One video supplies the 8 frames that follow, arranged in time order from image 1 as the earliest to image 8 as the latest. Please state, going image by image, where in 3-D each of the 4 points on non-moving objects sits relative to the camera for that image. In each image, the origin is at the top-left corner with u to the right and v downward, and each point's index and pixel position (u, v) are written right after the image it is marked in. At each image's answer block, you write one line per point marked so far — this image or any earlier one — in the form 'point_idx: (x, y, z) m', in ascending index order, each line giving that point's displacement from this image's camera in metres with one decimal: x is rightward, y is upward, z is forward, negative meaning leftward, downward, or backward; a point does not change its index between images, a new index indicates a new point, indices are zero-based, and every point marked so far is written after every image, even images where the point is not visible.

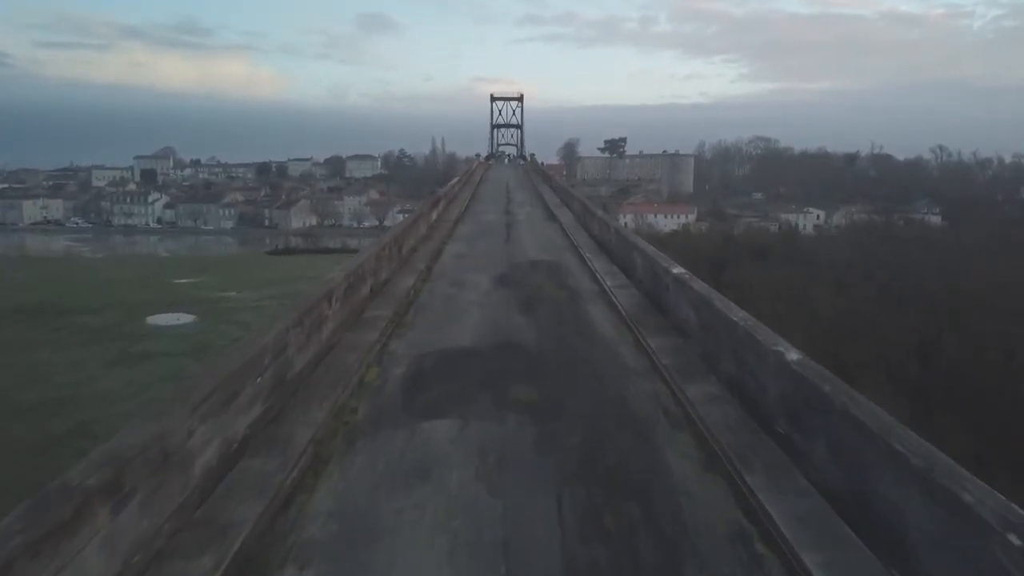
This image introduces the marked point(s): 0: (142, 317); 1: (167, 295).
0: (-7.7, -0.6, +16.3) m
1: (-8.3, -0.1, +19.0) m
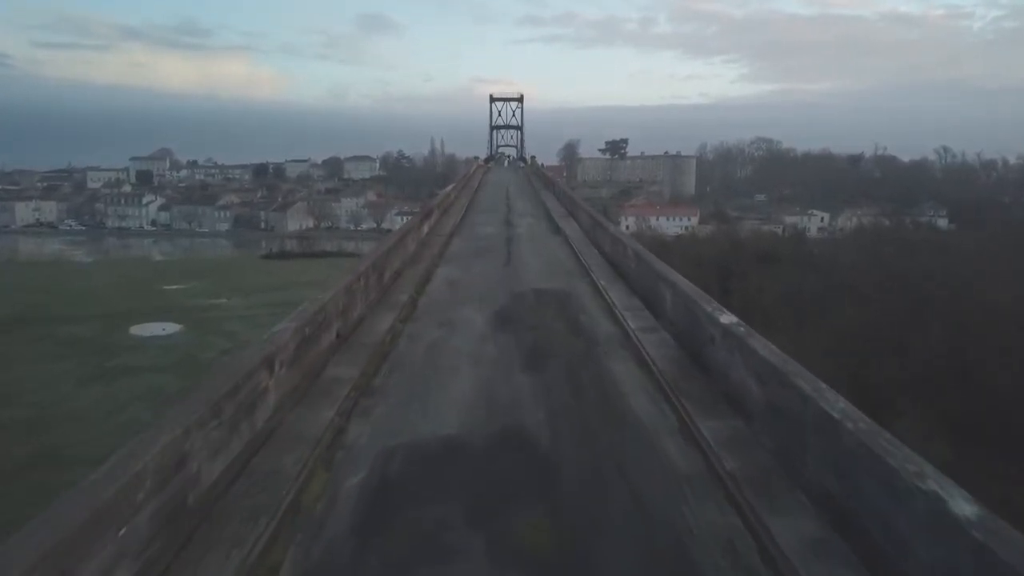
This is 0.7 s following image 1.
0: (-7.7, -0.8, +15.7) m
1: (-8.3, -0.3, +18.3) m
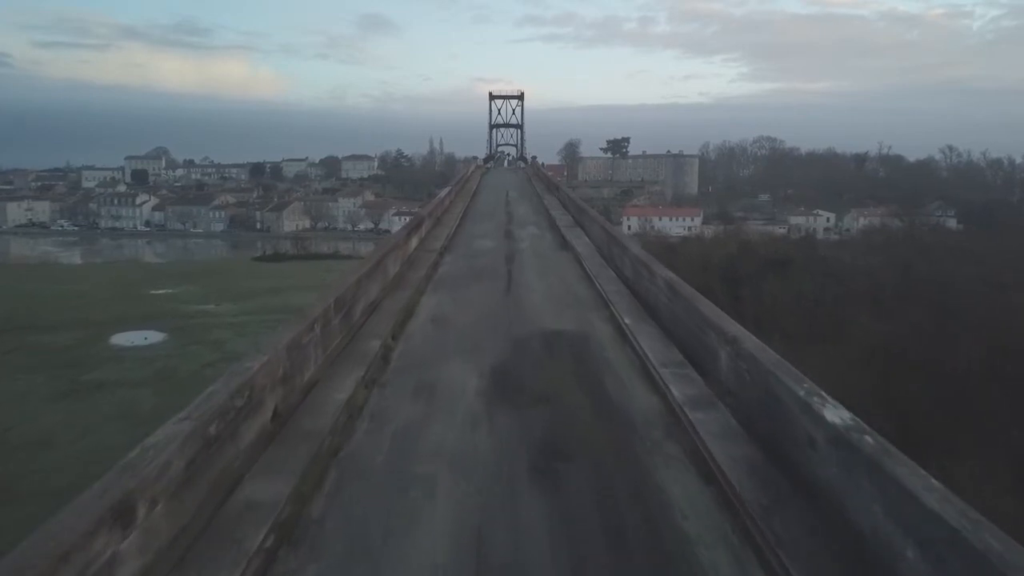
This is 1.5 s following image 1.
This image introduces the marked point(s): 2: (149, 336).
0: (-7.7, -0.9, +14.9) m
1: (-8.3, -0.5, +17.6) m
2: (-6.9, -0.9, +14.9) m
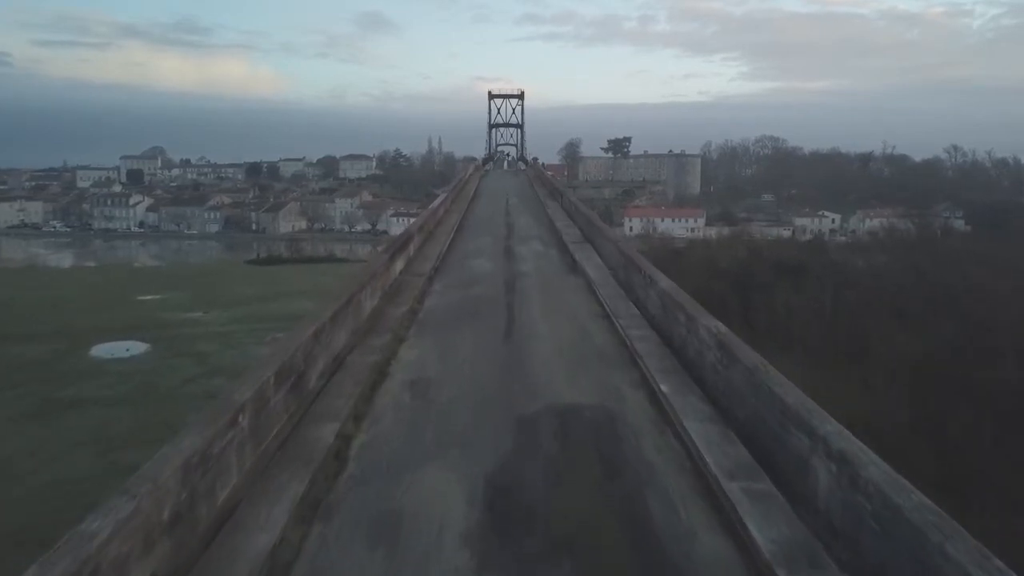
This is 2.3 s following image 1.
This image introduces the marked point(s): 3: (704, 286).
0: (-7.7, -1.1, +14.1) m
1: (-8.3, -0.6, +16.8) m
2: (-6.9, -1.1, +14.2) m
3: (+4.7, 0.0, +19.5) m
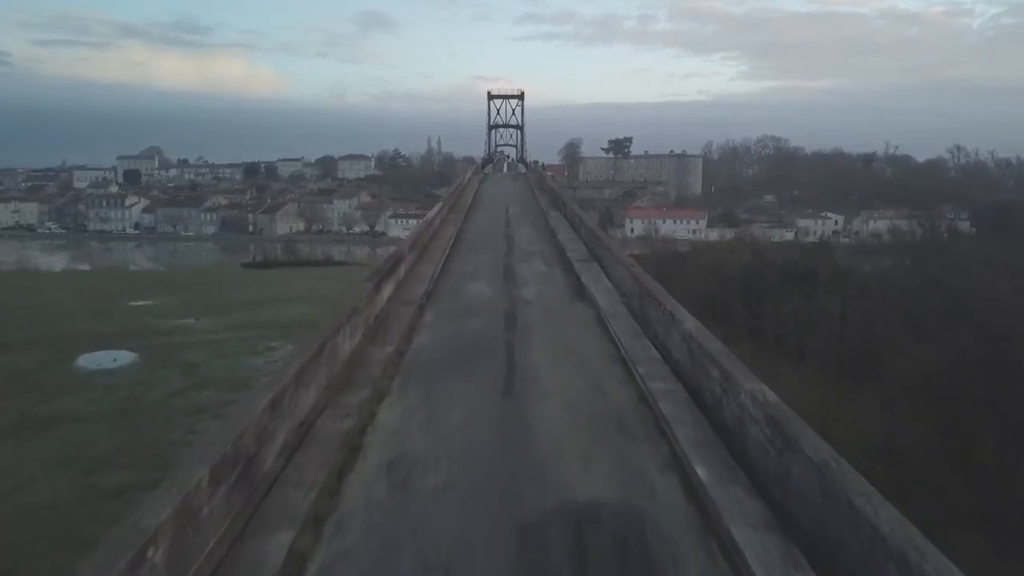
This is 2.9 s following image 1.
0: (-7.7, -1.2, +13.7) m
1: (-8.3, -0.8, +16.4) m
2: (-6.9, -1.2, +13.7) m
3: (+4.7, -0.1, +19.0) m
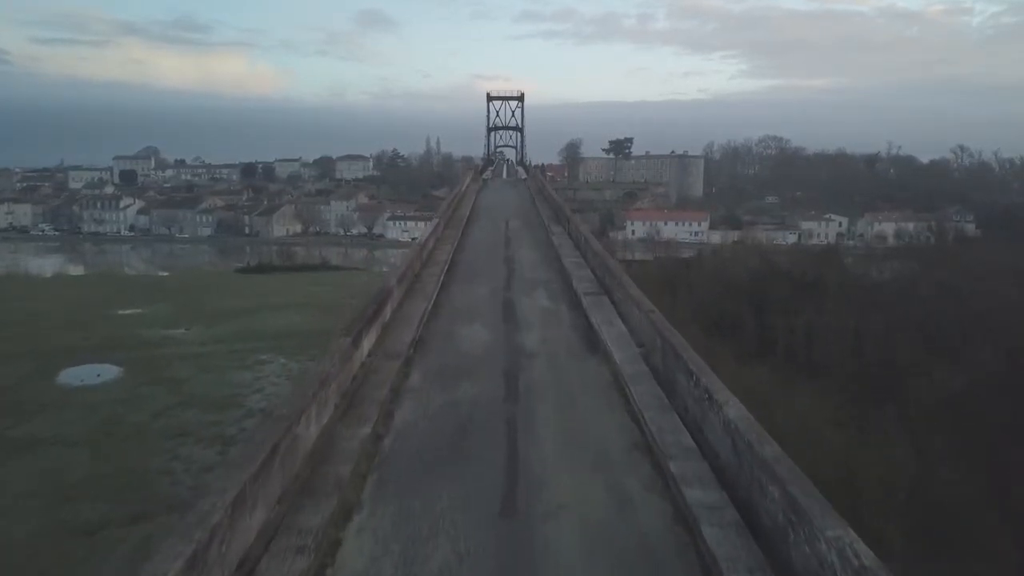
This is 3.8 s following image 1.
0: (-7.7, -1.5, +13.1) m
1: (-8.3, -1.0, +15.8) m
2: (-6.9, -1.4, +13.2) m
3: (+4.7, -0.3, +18.5) m
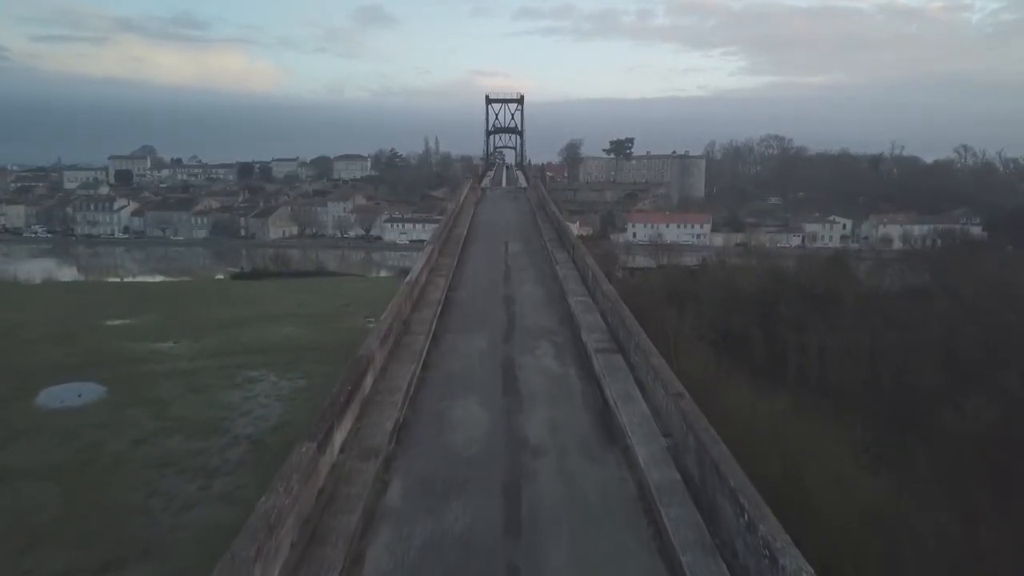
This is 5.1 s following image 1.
0: (-7.7, -1.7, +12.5) m
1: (-8.3, -1.2, +15.2) m
2: (-6.9, -1.7, +12.6) m
3: (+4.7, -0.6, +17.9) m
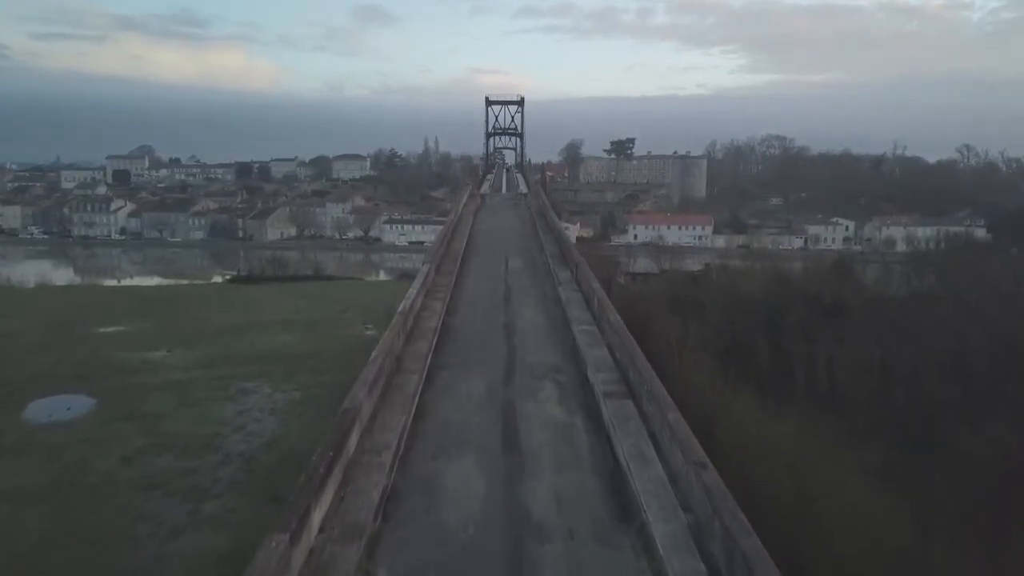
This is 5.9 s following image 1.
0: (-7.7, -1.9, +12.2) m
1: (-8.3, -1.4, +14.9) m
2: (-6.9, -1.9, +12.3) m
3: (+4.7, -0.7, +17.6) m
